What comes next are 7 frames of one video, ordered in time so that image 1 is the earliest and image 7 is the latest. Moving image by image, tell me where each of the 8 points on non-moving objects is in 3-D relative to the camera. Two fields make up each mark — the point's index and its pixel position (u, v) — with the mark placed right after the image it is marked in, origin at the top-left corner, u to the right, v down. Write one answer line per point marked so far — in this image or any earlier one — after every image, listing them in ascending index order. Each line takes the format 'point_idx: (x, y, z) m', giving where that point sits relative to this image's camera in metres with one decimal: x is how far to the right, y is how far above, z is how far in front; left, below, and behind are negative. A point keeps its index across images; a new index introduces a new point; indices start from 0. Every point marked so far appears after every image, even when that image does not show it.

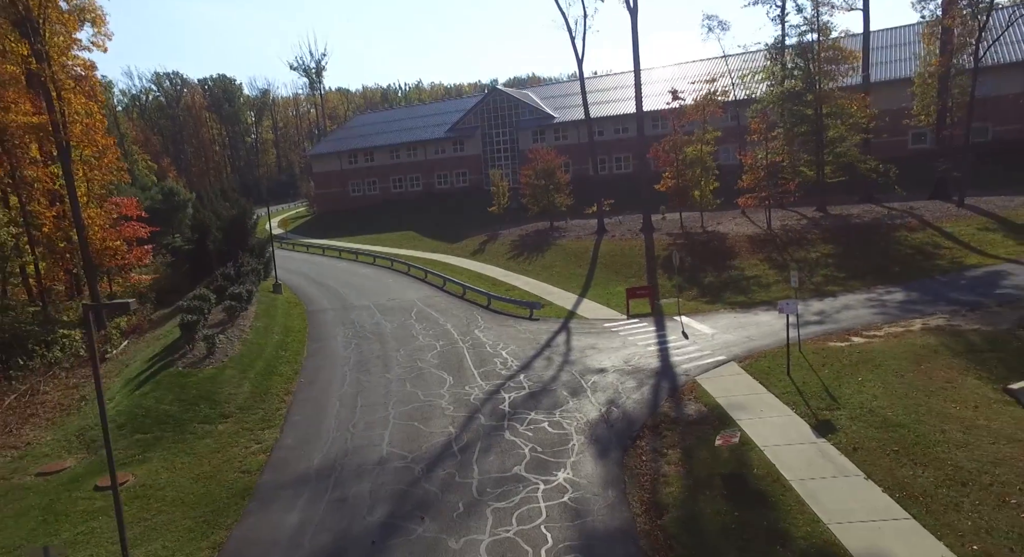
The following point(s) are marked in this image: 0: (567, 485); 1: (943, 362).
0: (+0.9, -3.3, +9.6) m
1: (+8.7, -1.7, +12.3) m
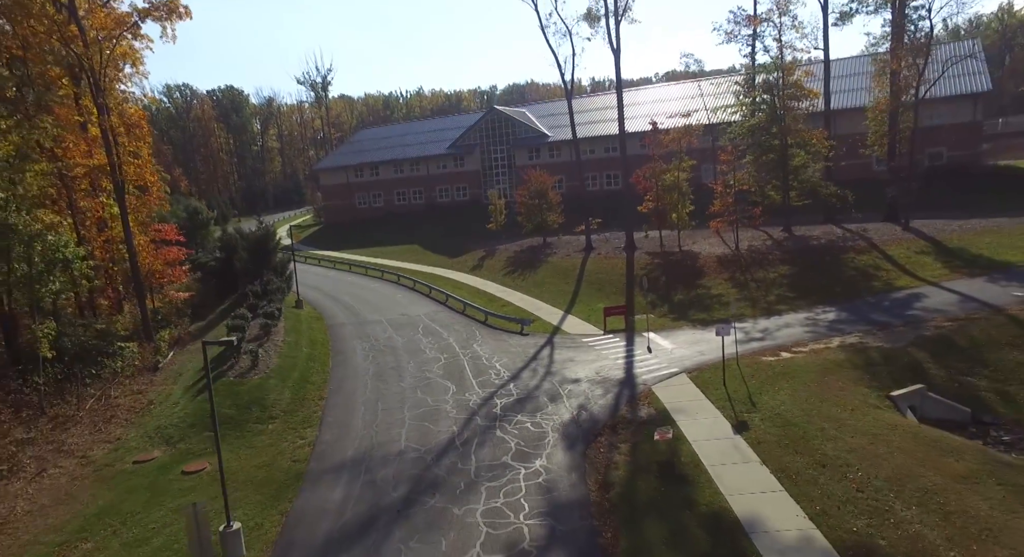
0: (+0.6, -4.0, +12.8) m
1: (+8.5, -2.5, +15.5) m
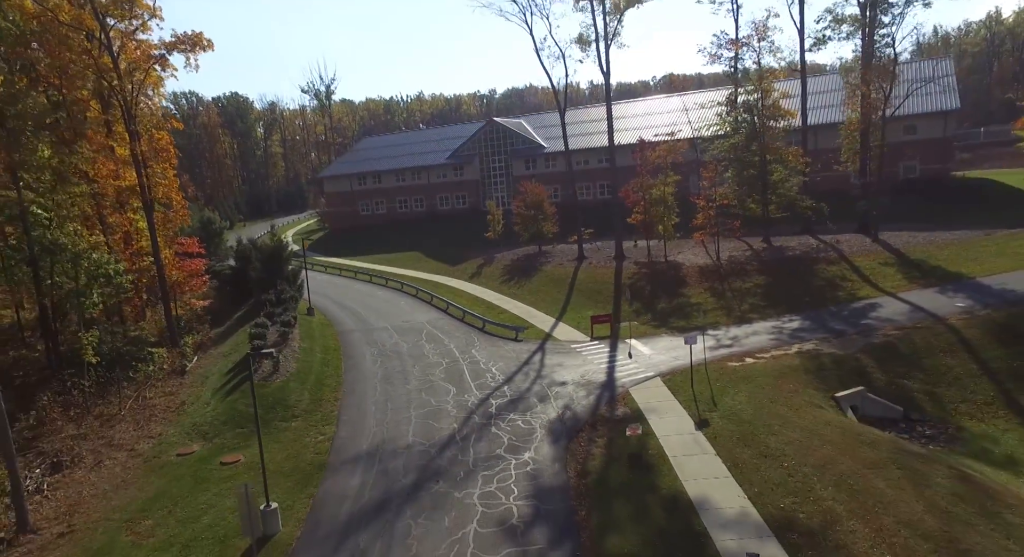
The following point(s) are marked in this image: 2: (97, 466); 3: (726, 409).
0: (+0.4, -4.5, +15.0) m
1: (+8.3, -2.9, +17.6) m
2: (-11.1, -5.0, +16.2) m
3: (+5.7, -3.5, +16.2) m
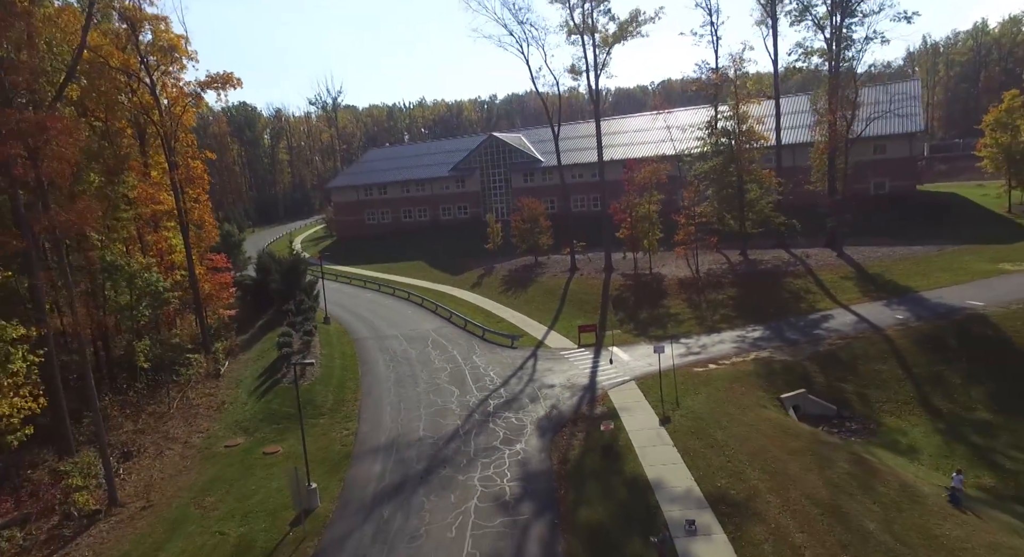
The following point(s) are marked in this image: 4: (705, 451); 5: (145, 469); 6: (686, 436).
0: (+0.3, -5.1, +18.1) m
1: (+8.1, -3.6, +20.7) m
2: (-11.3, -5.7, +19.4) m
3: (+5.5, -4.1, +19.3) m
4: (+5.2, -4.7, +16.5) m
5: (-11.1, -5.8, +18.4) m
6: (+5.0, -4.6, +17.5) m
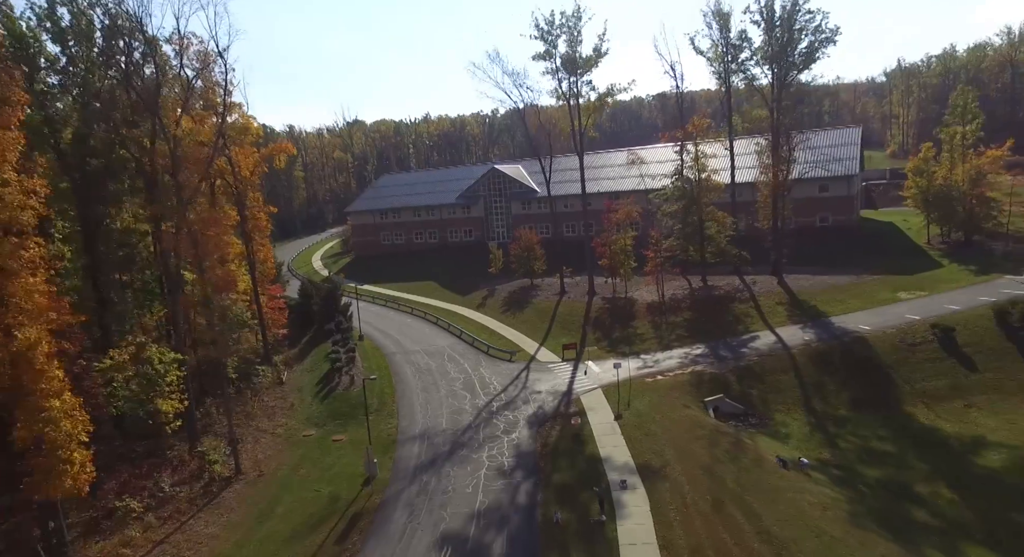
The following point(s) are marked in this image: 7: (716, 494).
0: (+0.2, -6.8, +25.7) m
1: (+8.0, -5.2, +28.3) m
2: (-11.4, -7.3, +27.0) m
3: (+5.4, -5.8, +26.9) m
4: (+5.1, -6.3, +24.1) m
5: (-11.2, -7.4, +26.1) m
6: (+4.9, -6.2, +25.1) m
7: (+6.5, -6.9, +19.2) m
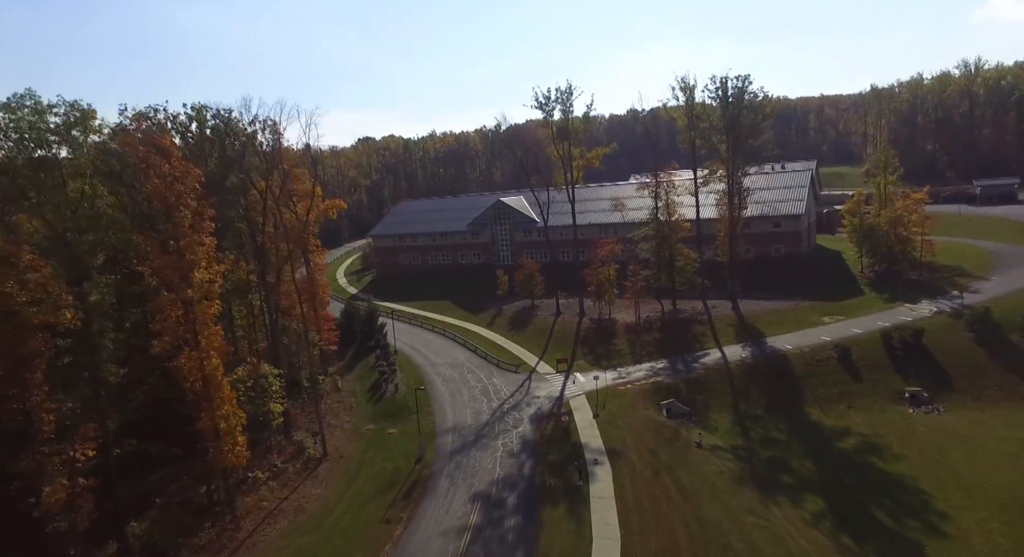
0: (+0.5, -8.9, +35.5) m
1: (+8.4, -7.4, +38.2) m
2: (-11.0, -9.5, +36.9) m
3: (+5.8, -7.9, +36.7) m
4: (+5.5, -8.5, +33.9) m
5: (-10.9, -9.6, +35.9) m
6: (+5.3, -8.4, +35.0) m
7: (+6.9, -9.0, +29.0) m
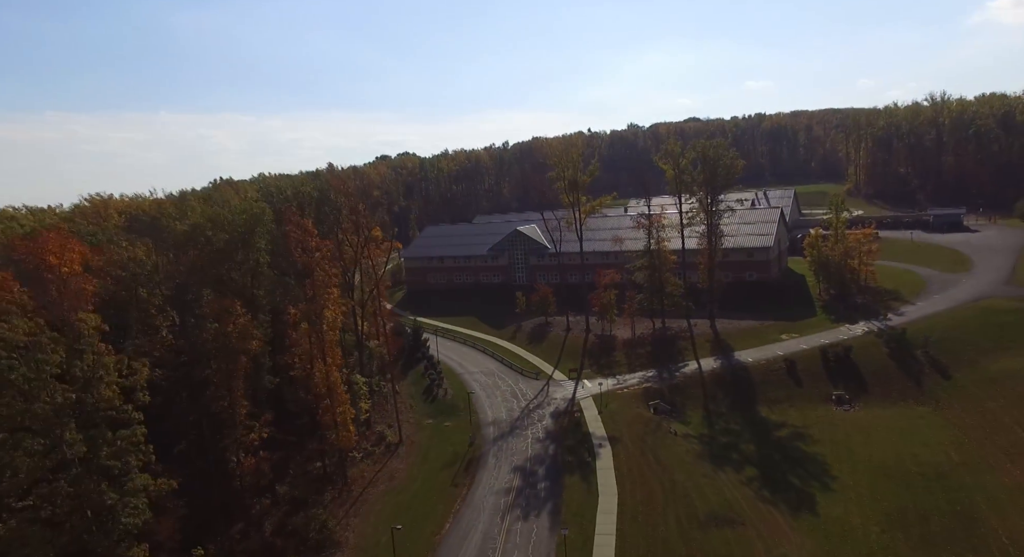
0: (+2.5, -11.4, +47.4) m
1: (+10.4, -9.8, +50.1) m
2: (-9.0, -11.9, +48.8) m
3: (+7.8, -10.4, +48.6) m
4: (+7.5, -10.9, +45.8) m
5: (-8.9, -12.1, +47.8) m
6: (+7.3, -10.8, +46.9) m
7: (+8.9, -11.5, +40.9) m
